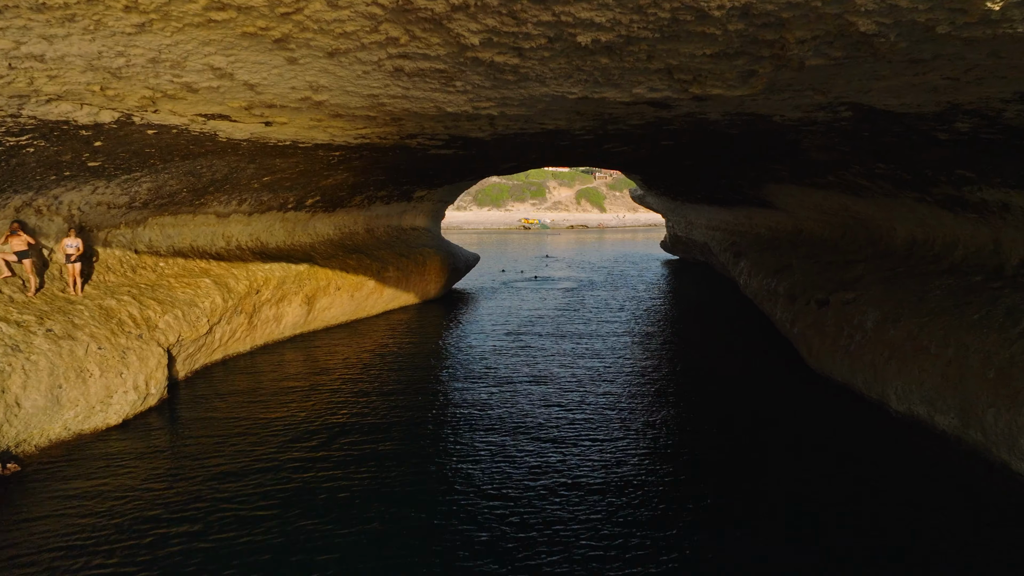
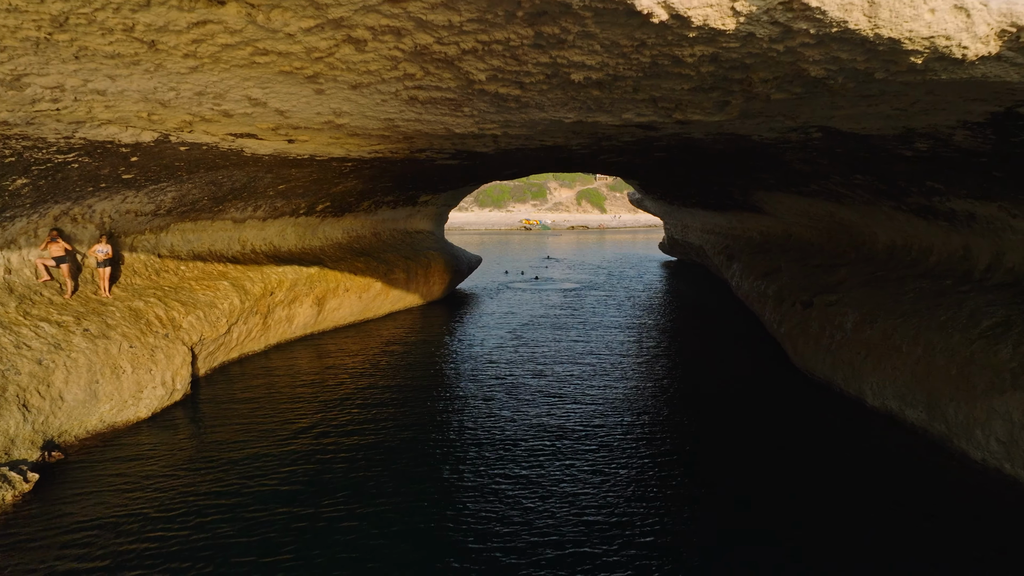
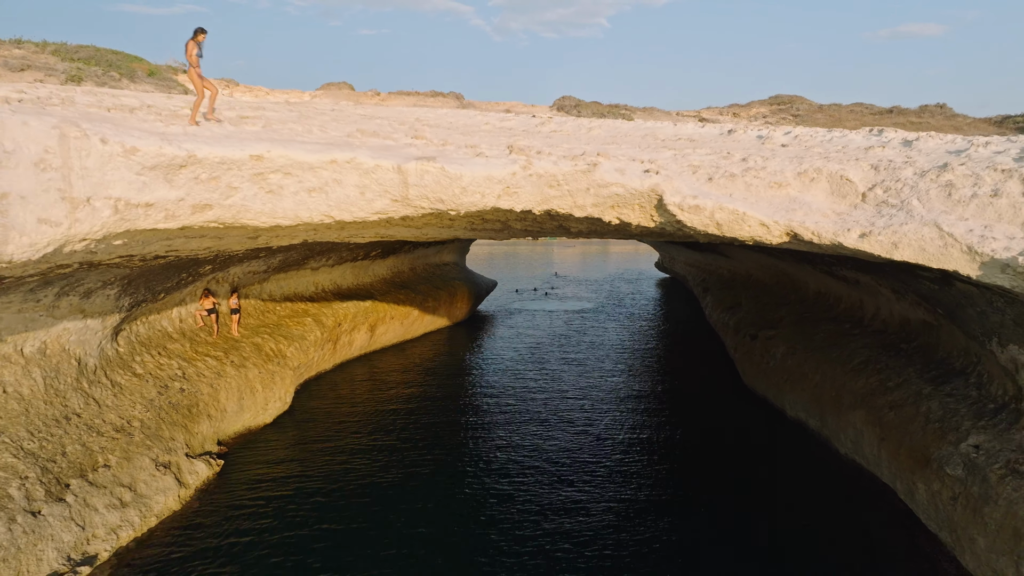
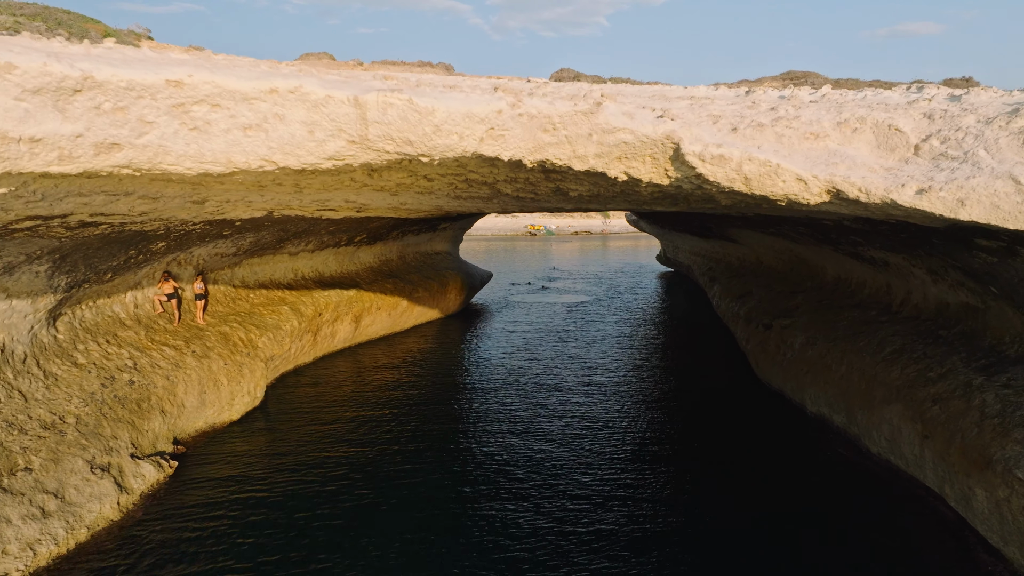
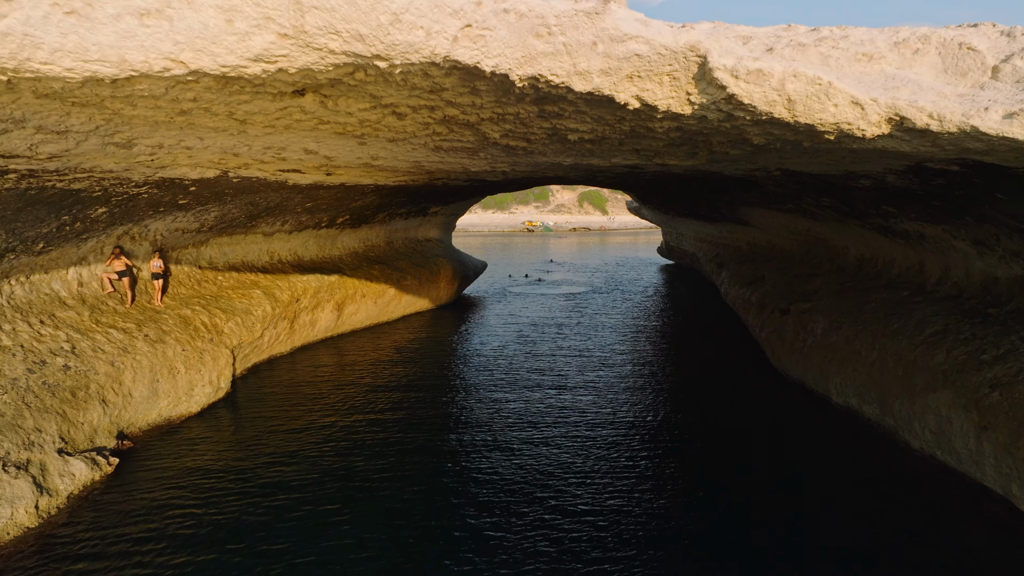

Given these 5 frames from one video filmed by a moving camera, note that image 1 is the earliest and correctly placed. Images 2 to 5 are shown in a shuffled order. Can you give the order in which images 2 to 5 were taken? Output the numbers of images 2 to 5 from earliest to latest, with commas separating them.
2, 5, 4, 3
